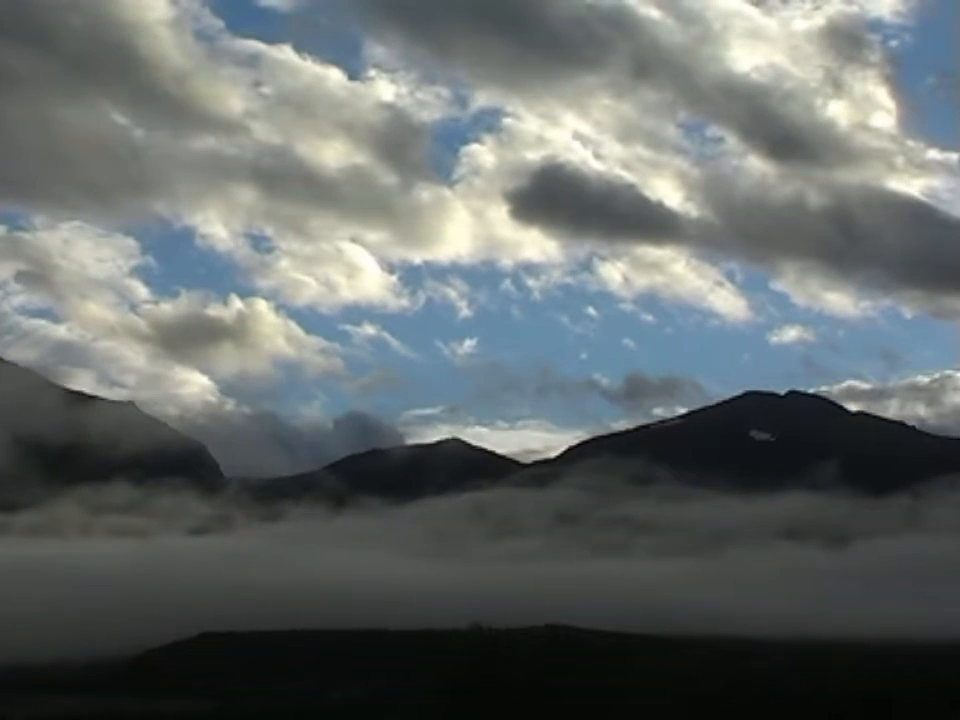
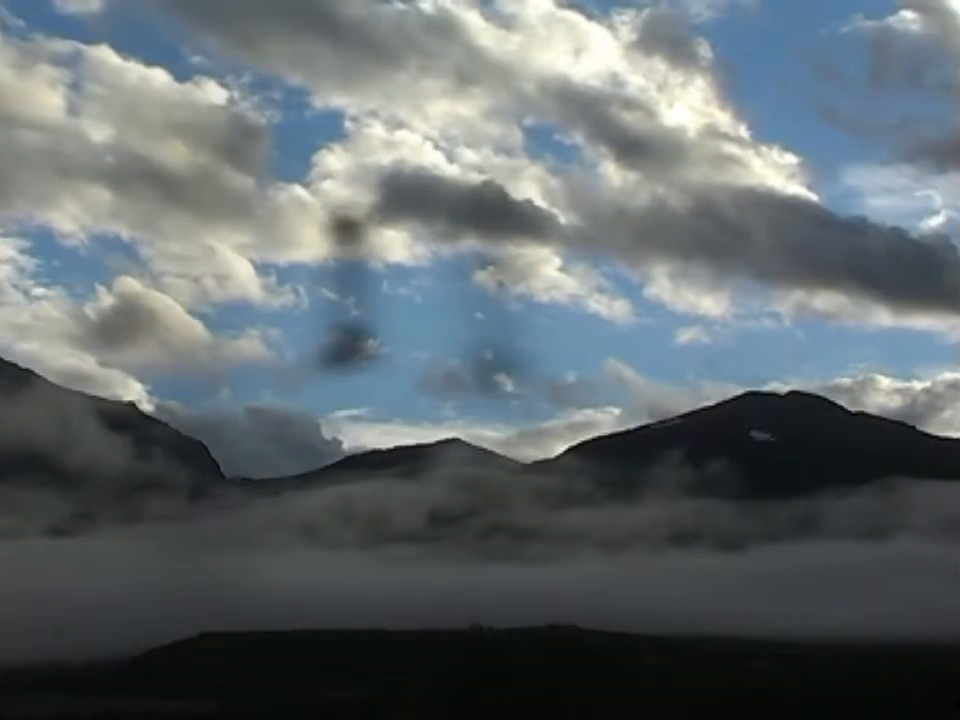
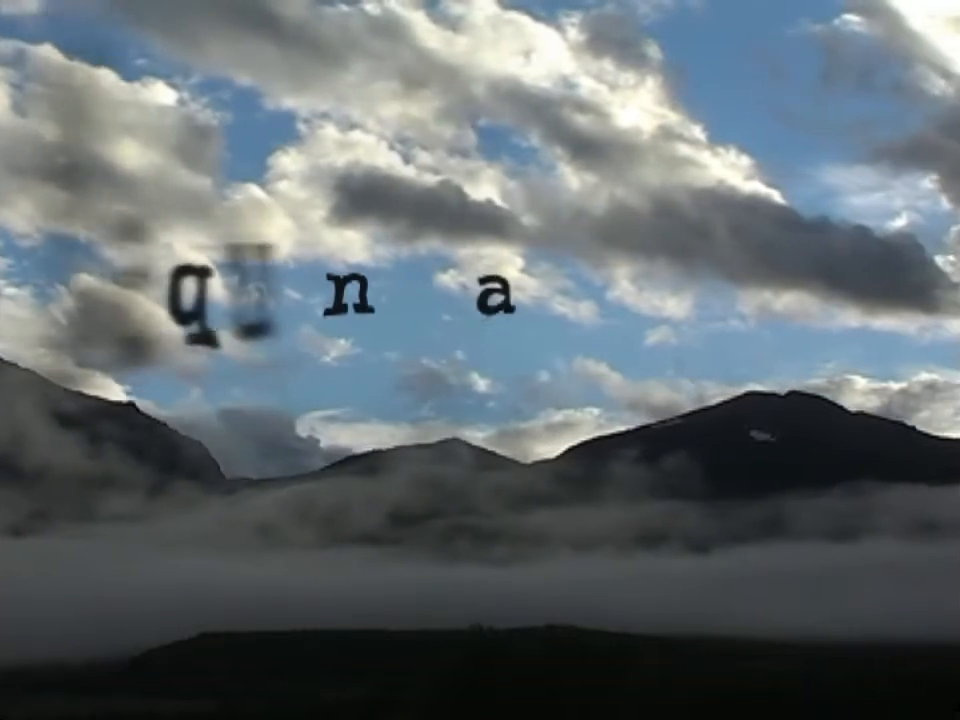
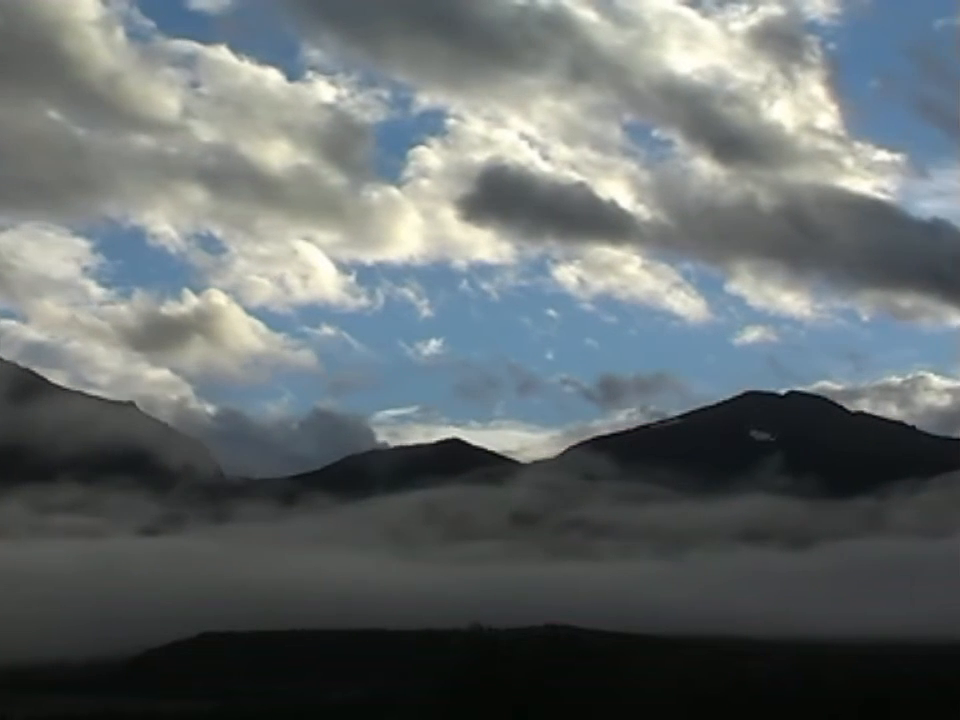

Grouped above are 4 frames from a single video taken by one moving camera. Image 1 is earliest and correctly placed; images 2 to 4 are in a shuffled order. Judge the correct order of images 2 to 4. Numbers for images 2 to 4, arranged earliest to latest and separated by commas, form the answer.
4, 2, 3
